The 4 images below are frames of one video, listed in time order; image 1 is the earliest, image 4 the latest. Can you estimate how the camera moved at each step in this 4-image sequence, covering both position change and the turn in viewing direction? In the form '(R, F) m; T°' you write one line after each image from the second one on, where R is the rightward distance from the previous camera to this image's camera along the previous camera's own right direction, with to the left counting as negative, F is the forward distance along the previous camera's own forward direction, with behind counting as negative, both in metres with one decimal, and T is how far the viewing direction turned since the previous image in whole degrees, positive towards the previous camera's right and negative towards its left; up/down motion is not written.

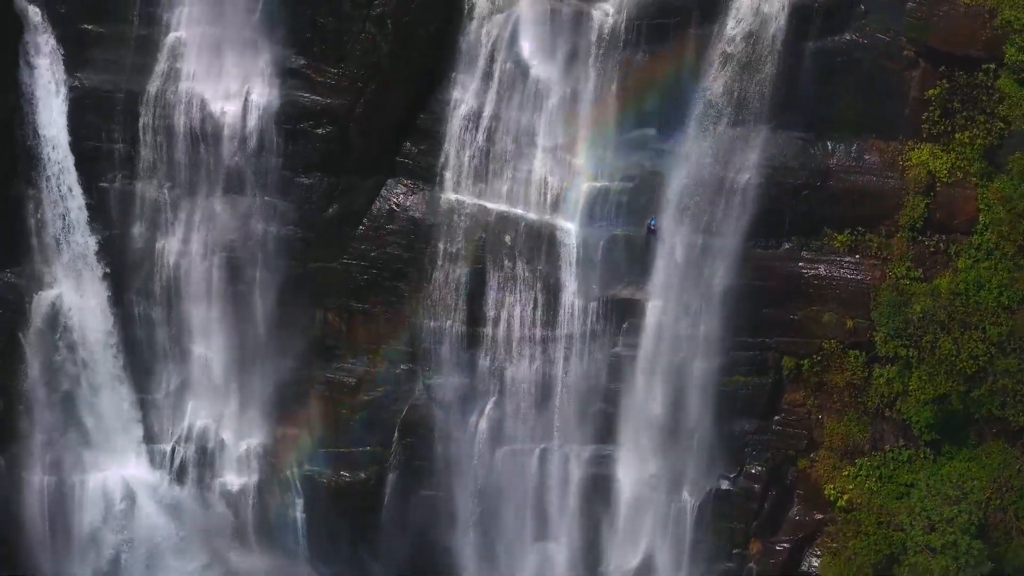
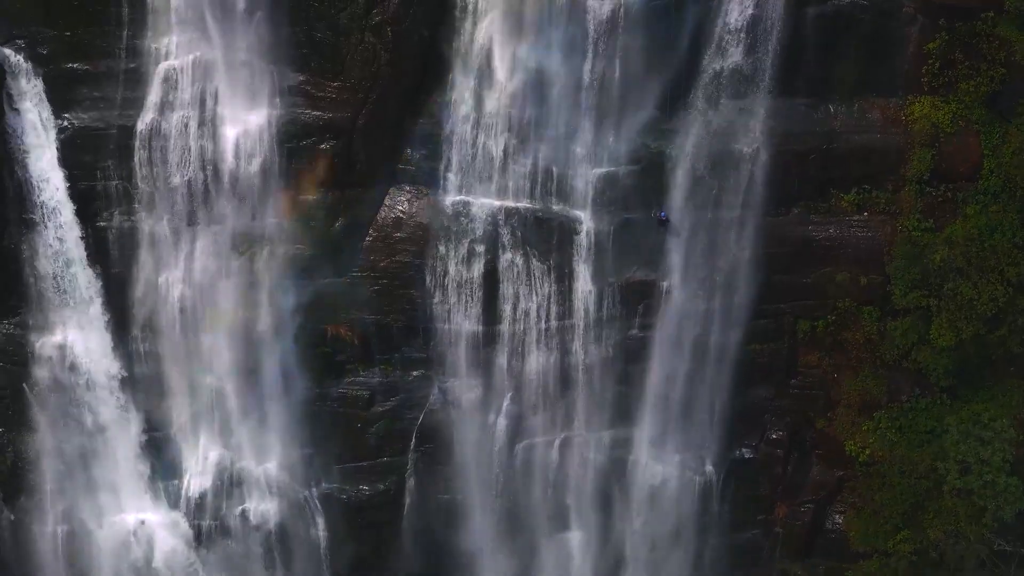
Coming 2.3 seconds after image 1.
(-0.2, 0.0) m; 0°
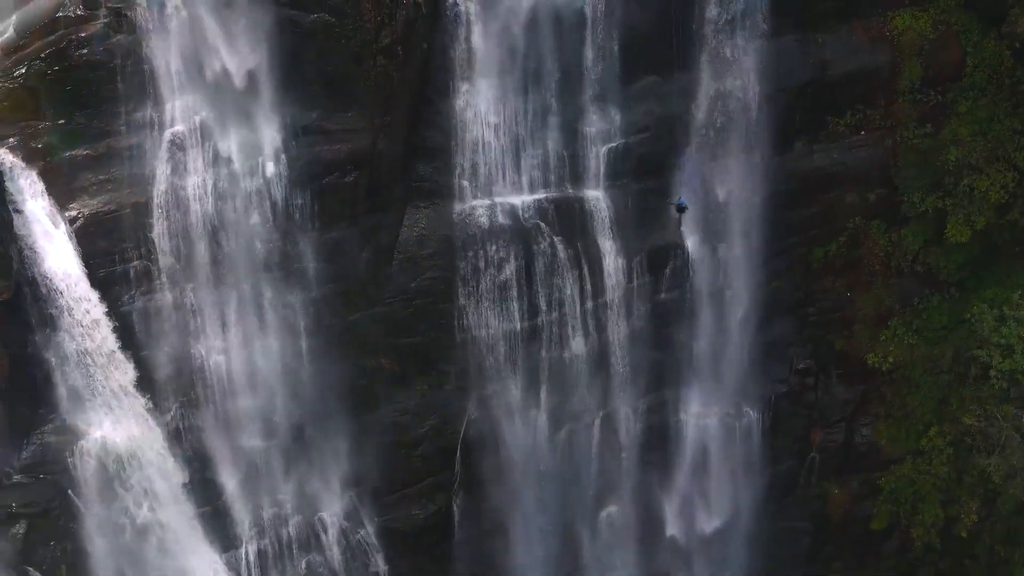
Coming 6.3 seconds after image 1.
(-1.5, -0.1) m; +4°
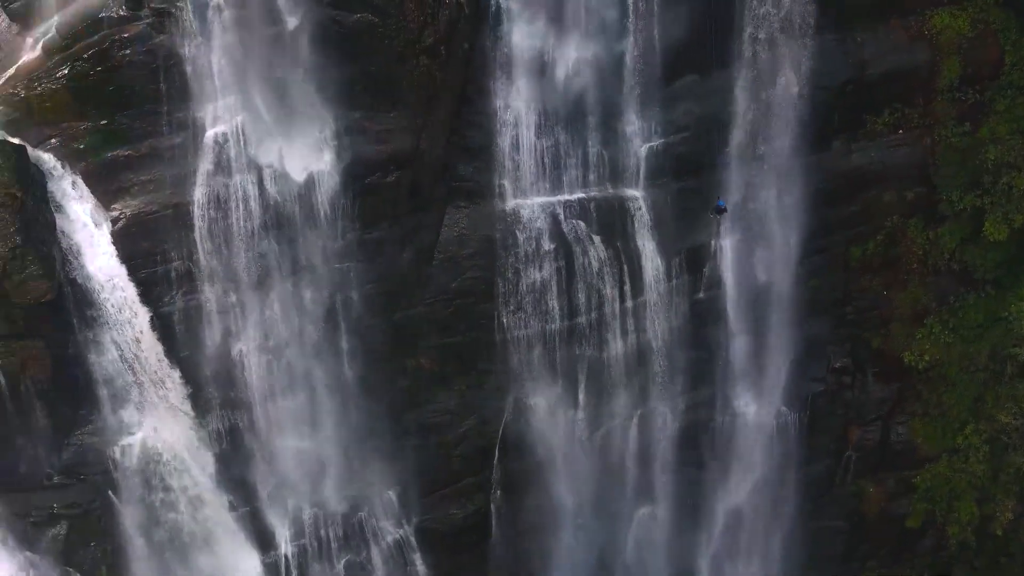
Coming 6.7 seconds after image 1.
(-0.4, 0.0) m; -1°
